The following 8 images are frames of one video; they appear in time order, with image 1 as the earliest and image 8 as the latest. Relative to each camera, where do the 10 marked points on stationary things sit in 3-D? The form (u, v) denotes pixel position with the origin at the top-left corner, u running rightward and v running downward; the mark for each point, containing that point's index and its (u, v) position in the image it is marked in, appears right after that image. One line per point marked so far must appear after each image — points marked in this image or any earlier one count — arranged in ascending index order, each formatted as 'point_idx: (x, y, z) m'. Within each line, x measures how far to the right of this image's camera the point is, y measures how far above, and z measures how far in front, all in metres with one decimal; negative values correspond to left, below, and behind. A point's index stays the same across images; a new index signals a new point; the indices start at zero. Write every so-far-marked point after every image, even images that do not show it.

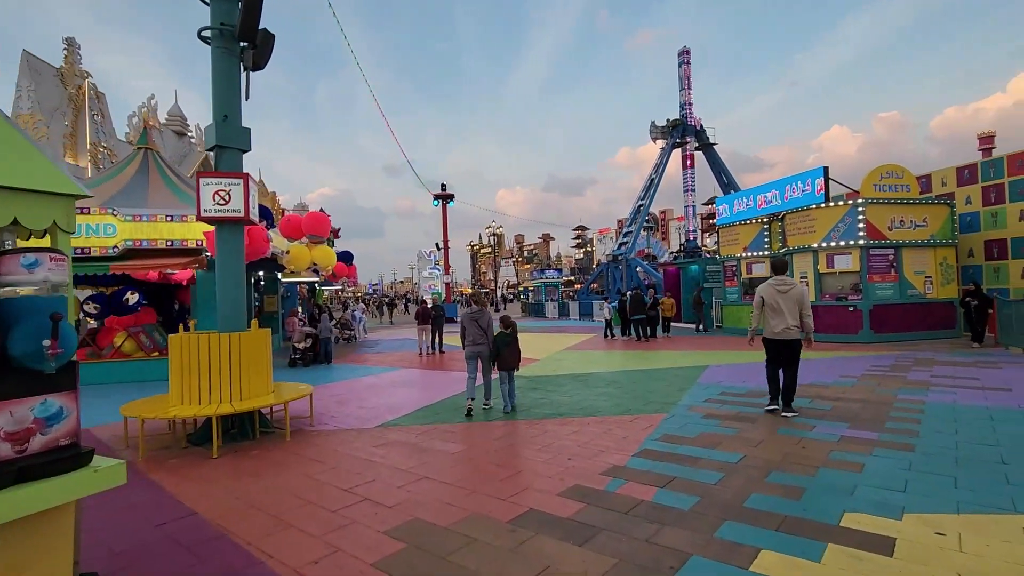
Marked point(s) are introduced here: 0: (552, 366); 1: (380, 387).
0: (+0.9, -1.8, +11.8) m
1: (-2.5, -1.9, +10.1) m
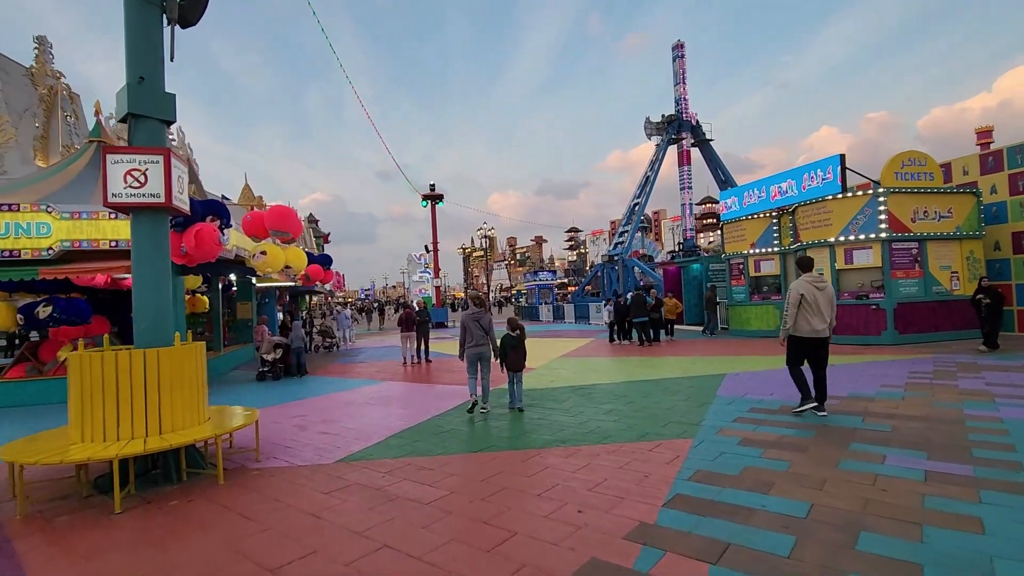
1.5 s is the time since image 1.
0: (+0.8, -1.8, +10.6) m
1: (-2.7, -2.0, +8.8) m
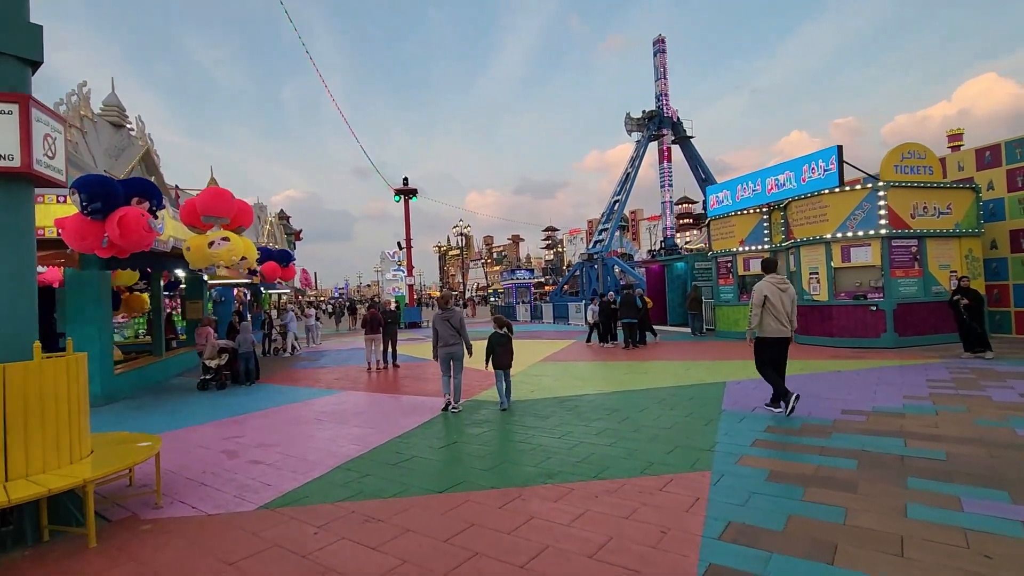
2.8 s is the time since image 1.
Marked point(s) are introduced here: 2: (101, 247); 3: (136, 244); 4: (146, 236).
0: (+0.3, -1.8, +9.5) m
1: (-3.0, -1.9, +7.5) m
2: (-6.1, +0.6, +7.5) m
3: (-5.6, +0.6, +7.5) m
4: (-5.5, +0.7, +7.5) m
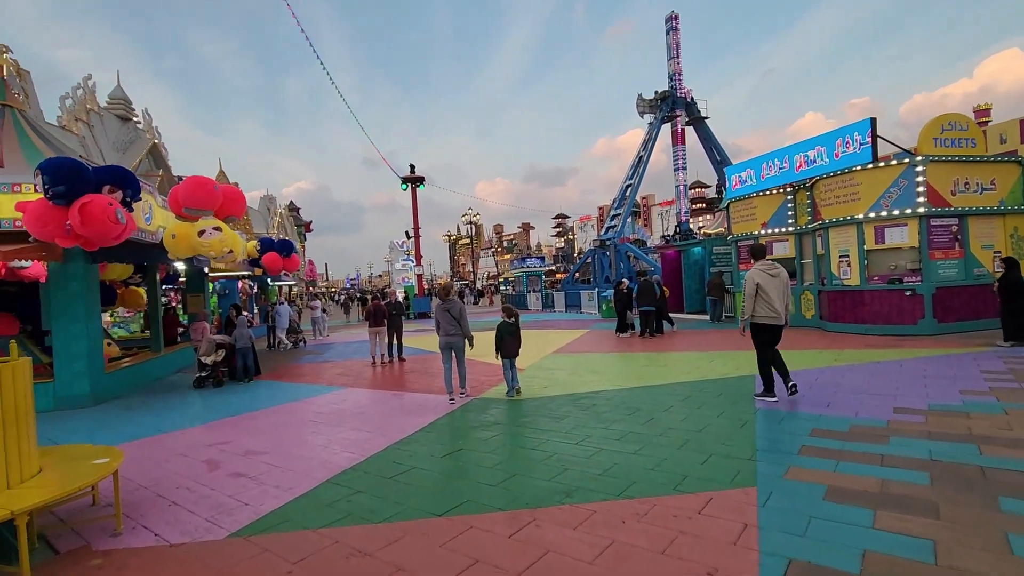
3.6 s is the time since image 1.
0: (+0.5, -1.6, +8.9) m
1: (-2.9, -1.8, +7.0) m
2: (-6.0, +0.7, +7.0) m
3: (-5.5, +0.7, +6.9) m
4: (-5.3, +0.8, +7.0) m
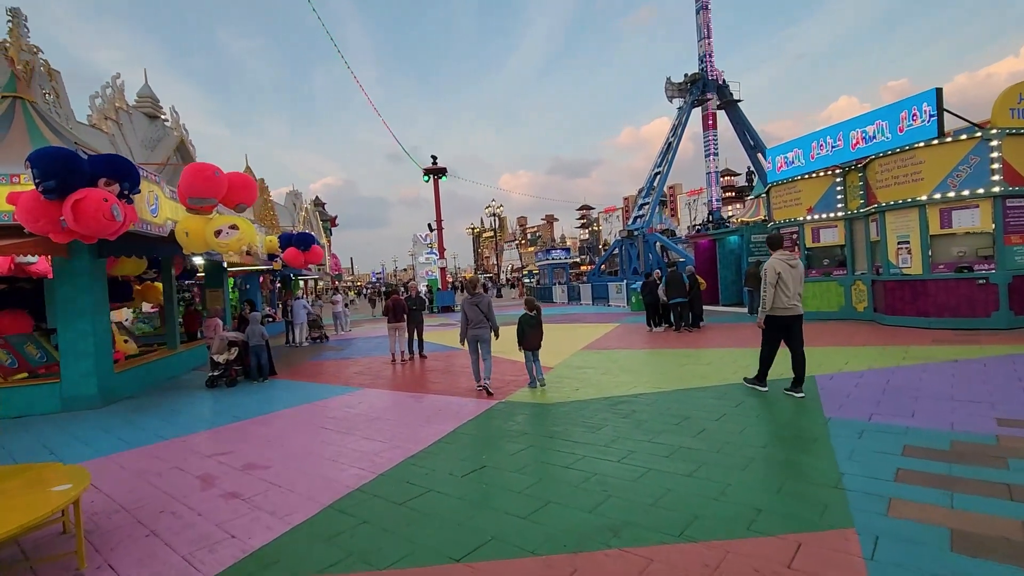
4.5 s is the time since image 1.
0: (+0.9, -1.4, +8.1) m
1: (-2.5, -1.7, +6.4) m
2: (-5.7, +0.7, +6.5) m
3: (-5.1, +0.7, +6.4) m
4: (-5.0, +0.9, +6.5) m
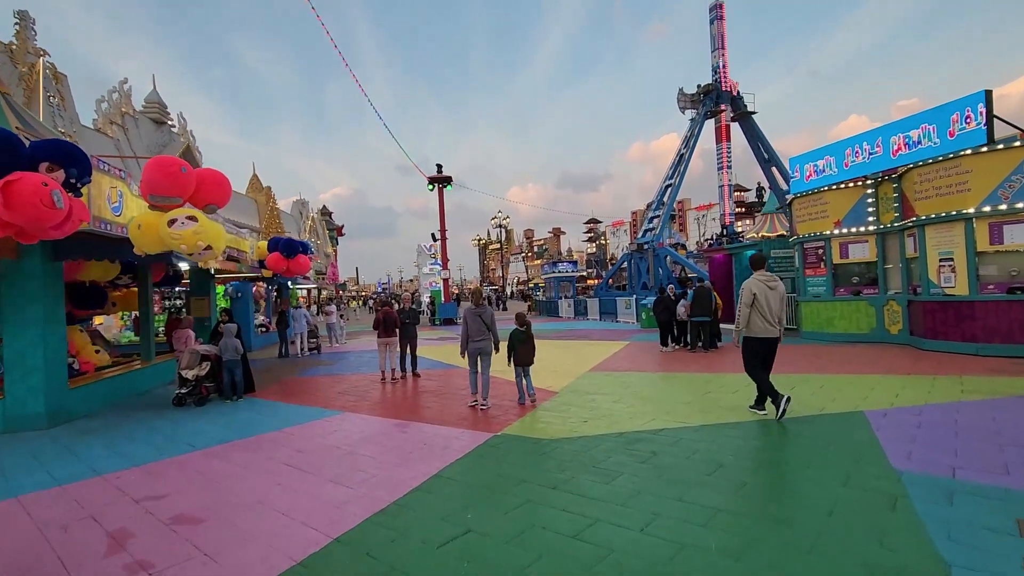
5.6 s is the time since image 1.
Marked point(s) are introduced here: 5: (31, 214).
0: (+0.9, -1.6, +7.1) m
1: (-2.5, -1.8, +5.4) m
2: (-5.6, +0.7, +5.6) m
3: (-5.1, +0.7, +5.6) m
4: (-5.0, +0.8, +5.6) m
5: (-5.0, +0.7, +5.4) m
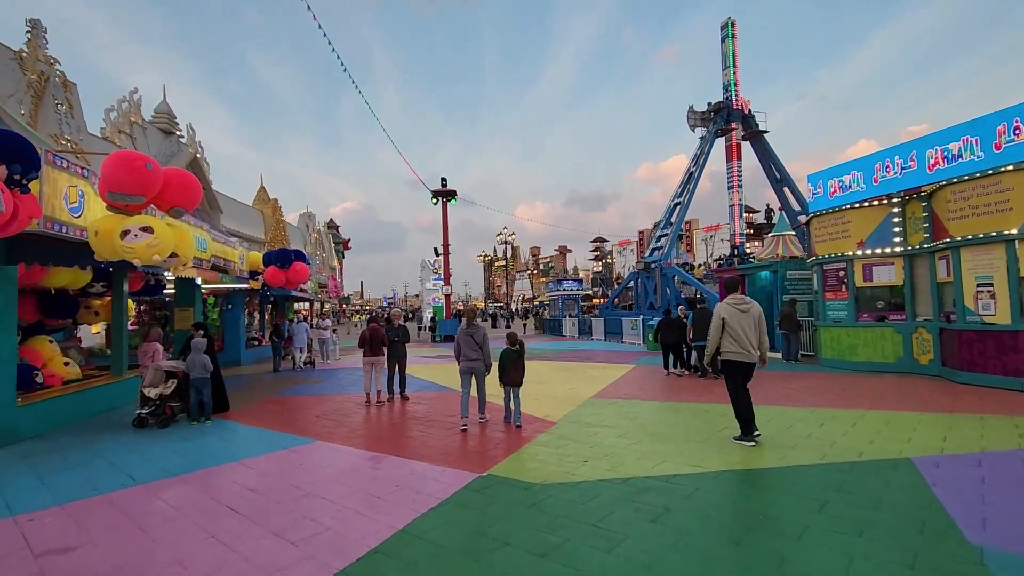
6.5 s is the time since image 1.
0: (+0.8, -1.9, +6.3) m
1: (-2.7, -1.9, +4.6) m
2: (-5.7, +0.6, +4.9) m
3: (-5.2, +0.6, +4.9) m
4: (-5.1, +0.7, +4.9) m
5: (-5.0, +0.7, +4.7) m
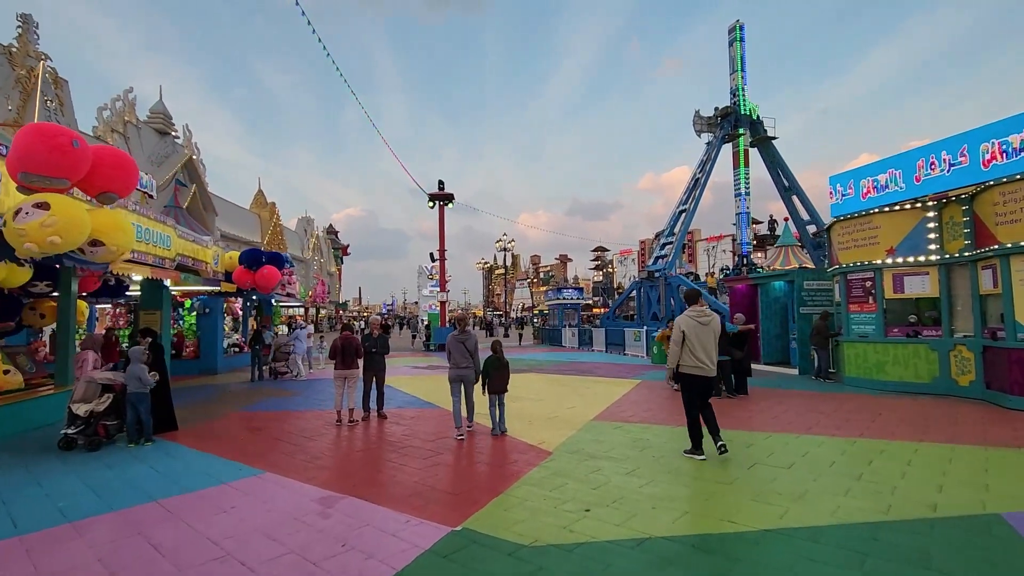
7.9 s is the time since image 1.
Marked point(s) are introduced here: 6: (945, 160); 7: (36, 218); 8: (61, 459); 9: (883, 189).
0: (+0.7, -1.9, +5.2) m
1: (-2.8, -1.9, +3.5) m
2: (-5.8, +0.7, +3.9) m
3: (-5.3, +0.7, +3.8) m
4: (-5.2, +0.8, +3.8) m
5: (-5.1, +0.7, +3.6) m
6: (+8.1, +2.4, +10.4) m
7: (-4.6, +0.7, +5.4) m
8: (-5.5, -2.1, +6.3) m
9: (+7.9, +2.0, +11.5) m
